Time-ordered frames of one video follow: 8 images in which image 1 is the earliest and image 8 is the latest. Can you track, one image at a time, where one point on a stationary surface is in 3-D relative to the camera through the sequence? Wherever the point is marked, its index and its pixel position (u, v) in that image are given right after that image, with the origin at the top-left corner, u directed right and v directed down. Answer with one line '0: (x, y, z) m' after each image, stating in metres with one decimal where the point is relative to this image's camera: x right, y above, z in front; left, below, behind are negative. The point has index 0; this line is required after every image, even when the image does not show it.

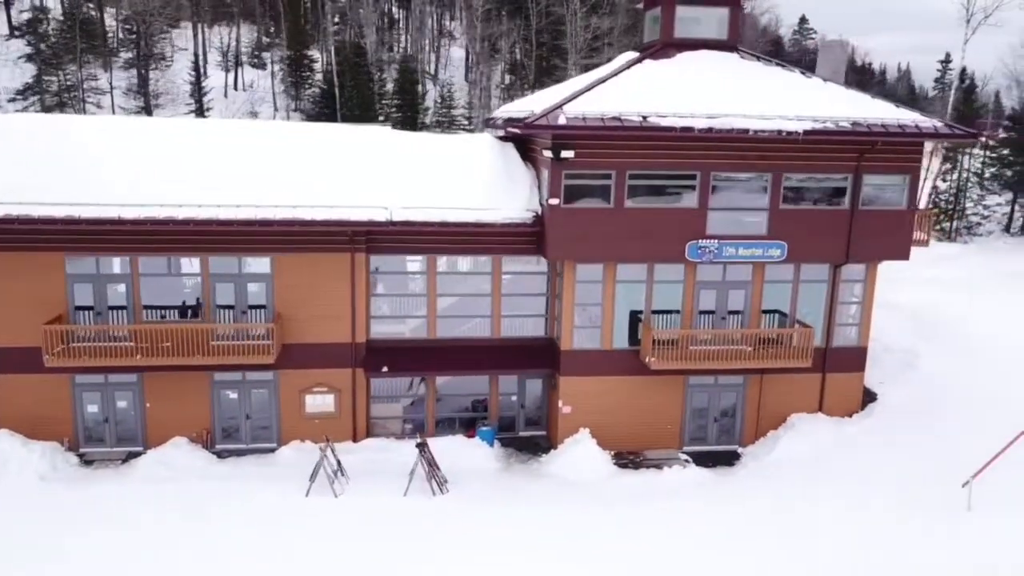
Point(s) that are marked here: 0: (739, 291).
0: (+4.9, 0.0, +18.0) m
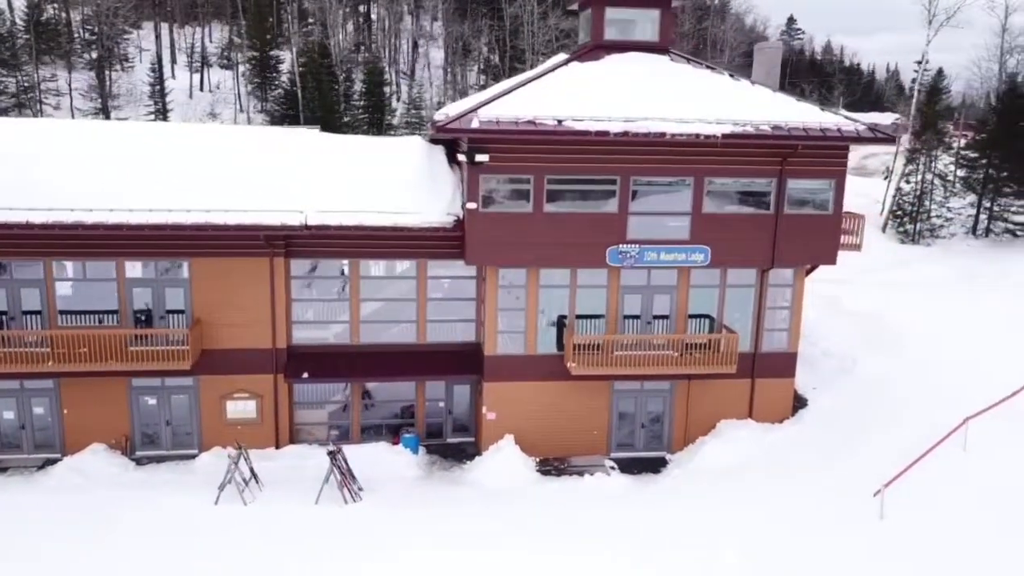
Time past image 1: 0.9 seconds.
0: (+3.3, -0.2, +17.8) m
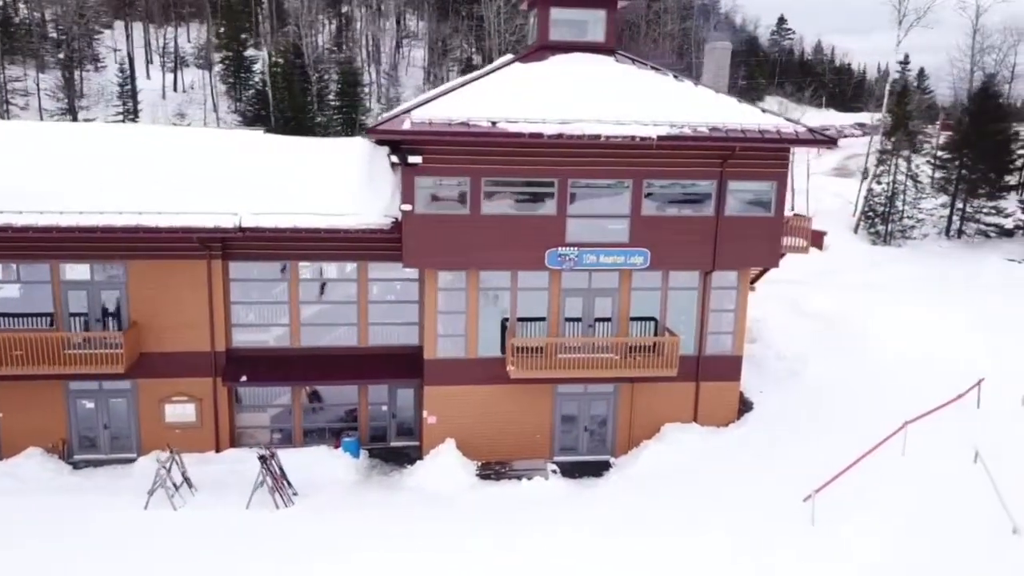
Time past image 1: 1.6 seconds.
0: (+2.0, -0.2, +17.7) m
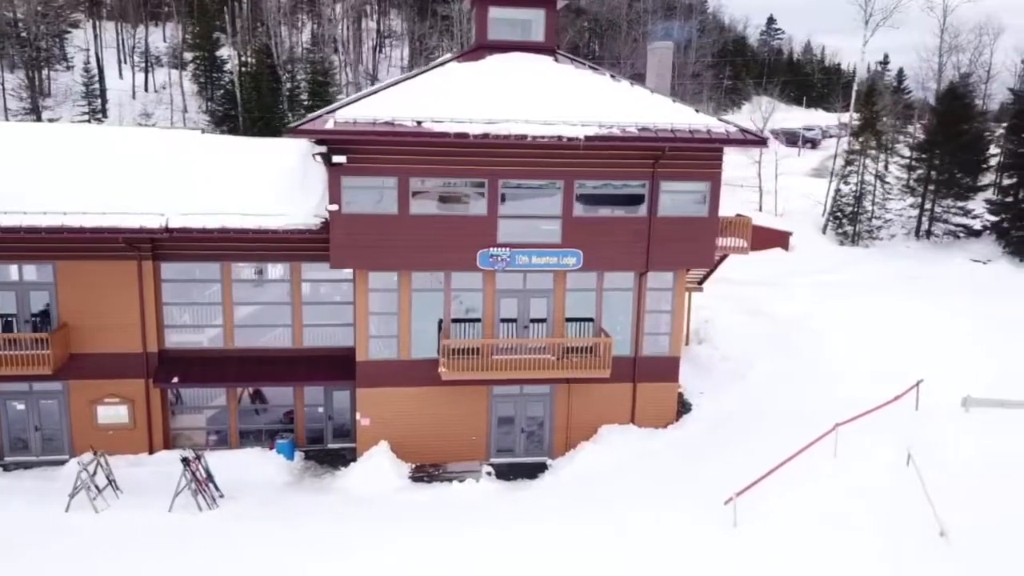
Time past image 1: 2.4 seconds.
0: (+0.6, -0.2, +17.6) m
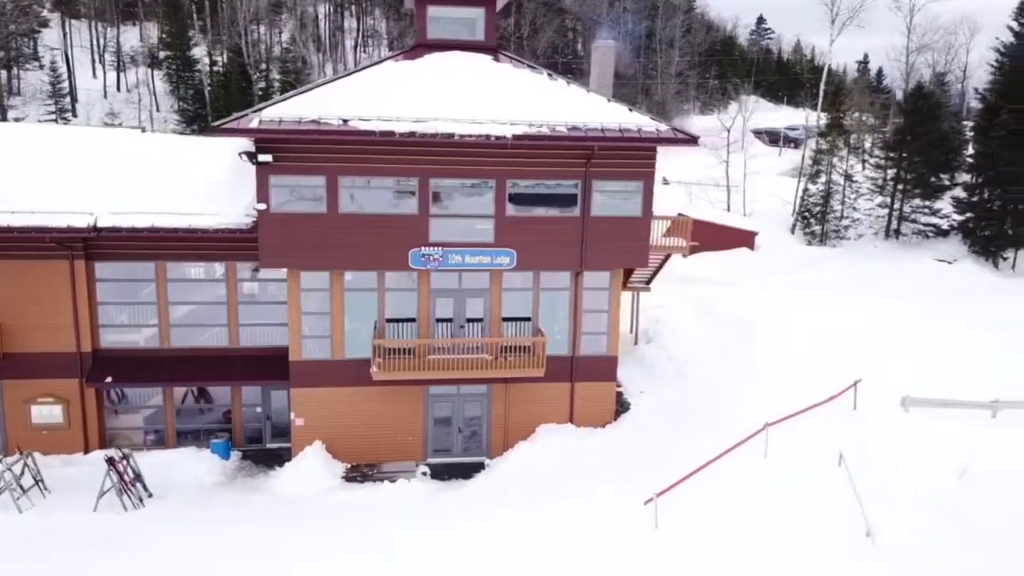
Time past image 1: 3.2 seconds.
0: (-0.7, -0.2, +17.5) m
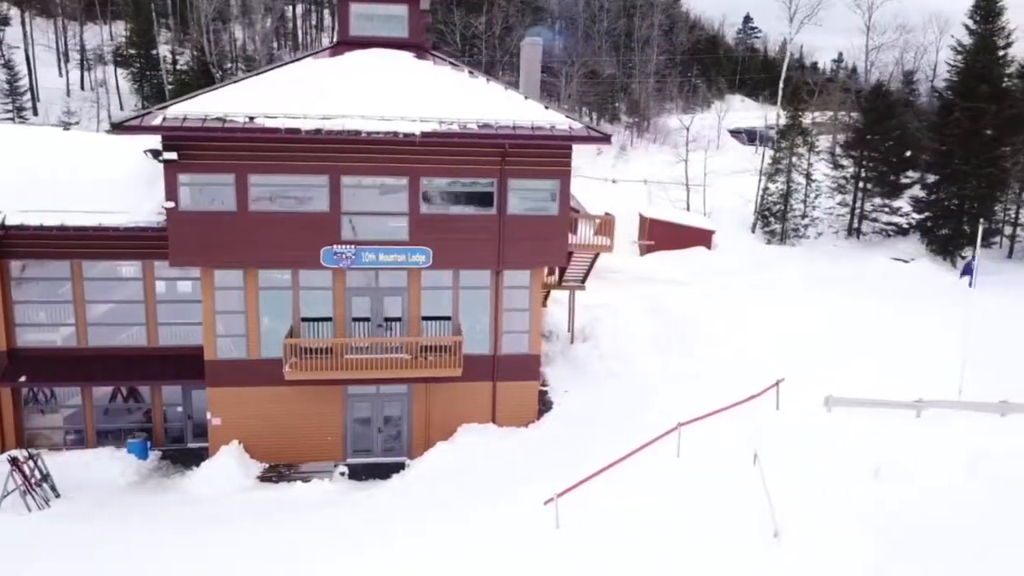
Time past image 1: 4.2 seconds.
0: (-2.4, -0.2, +17.4) m
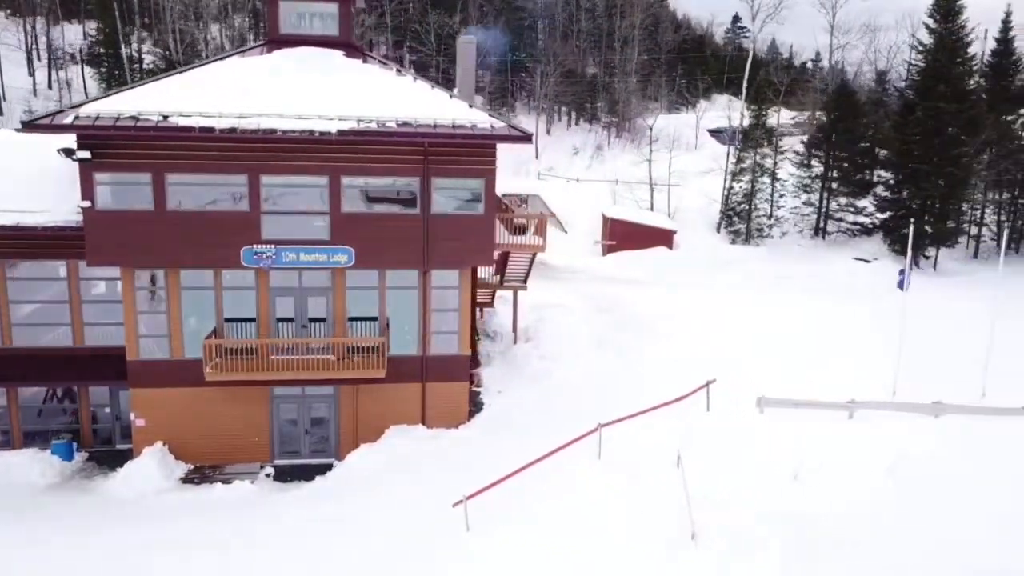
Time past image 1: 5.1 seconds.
0: (-4.0, -0.2, +17.2) m
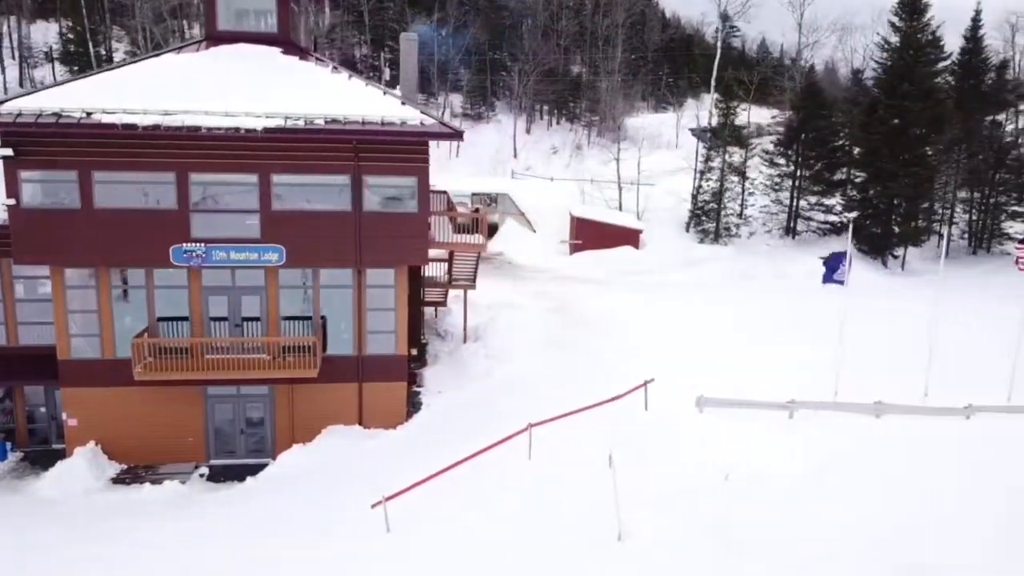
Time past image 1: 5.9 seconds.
0: (-5.3, -0.2, +17.1) m
